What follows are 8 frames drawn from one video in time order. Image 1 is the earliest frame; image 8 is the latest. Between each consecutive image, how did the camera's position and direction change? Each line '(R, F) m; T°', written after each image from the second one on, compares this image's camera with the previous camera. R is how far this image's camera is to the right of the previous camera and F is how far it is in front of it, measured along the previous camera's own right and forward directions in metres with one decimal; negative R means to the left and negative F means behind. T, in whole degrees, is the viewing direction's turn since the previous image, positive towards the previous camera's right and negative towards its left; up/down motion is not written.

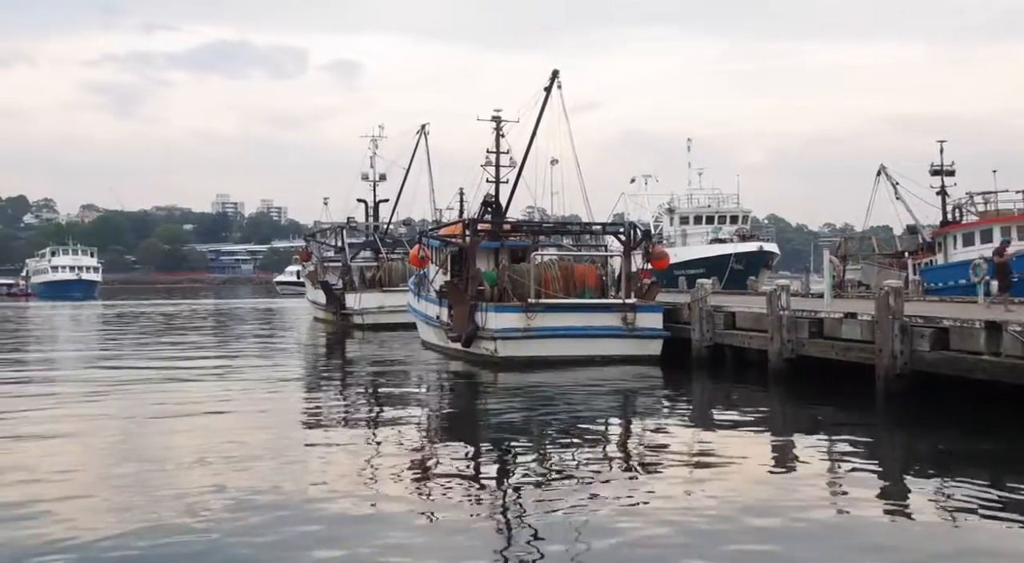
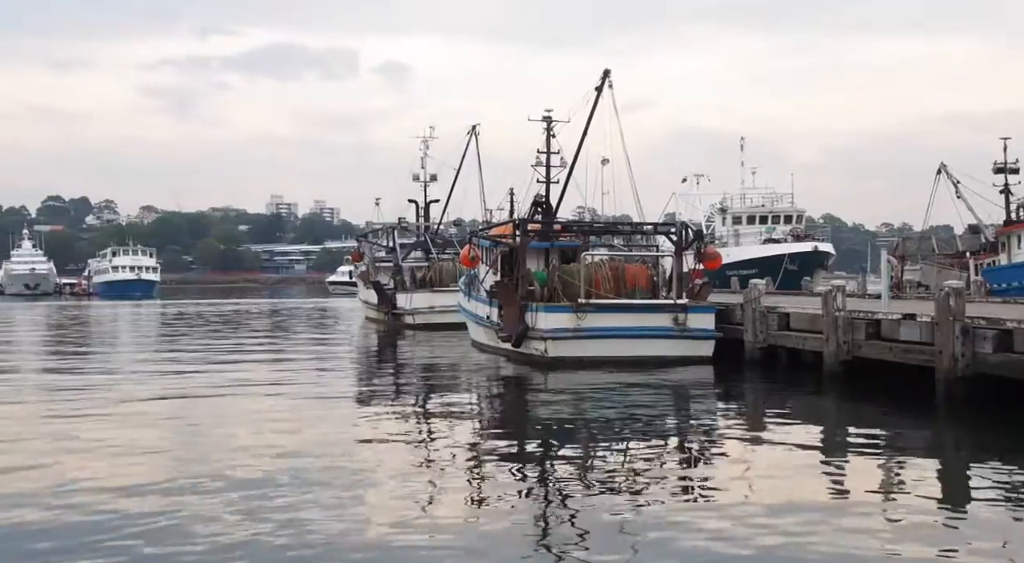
(0.0, +0.1) m; -2°
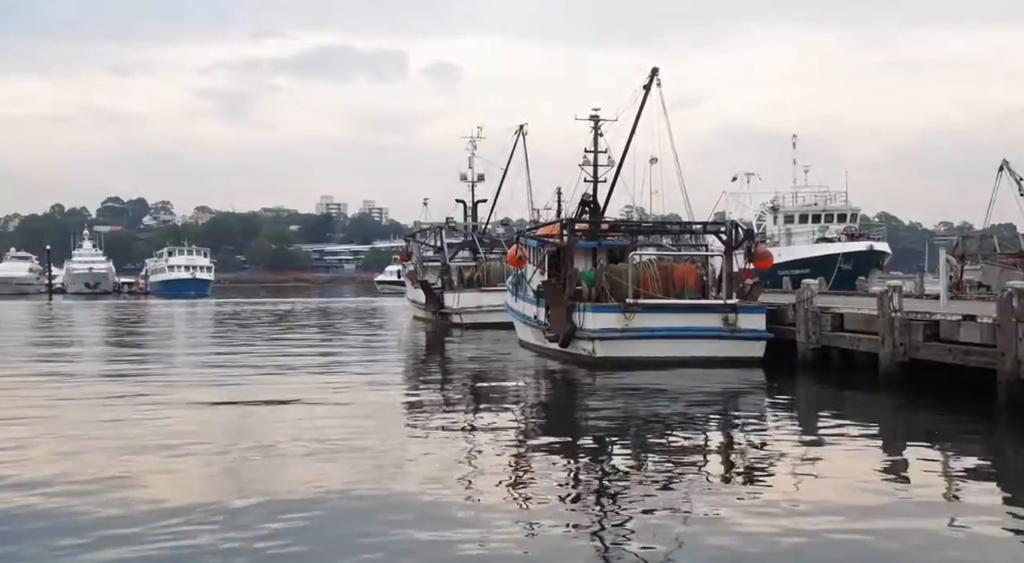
(0.0, +0.2) m; -2°
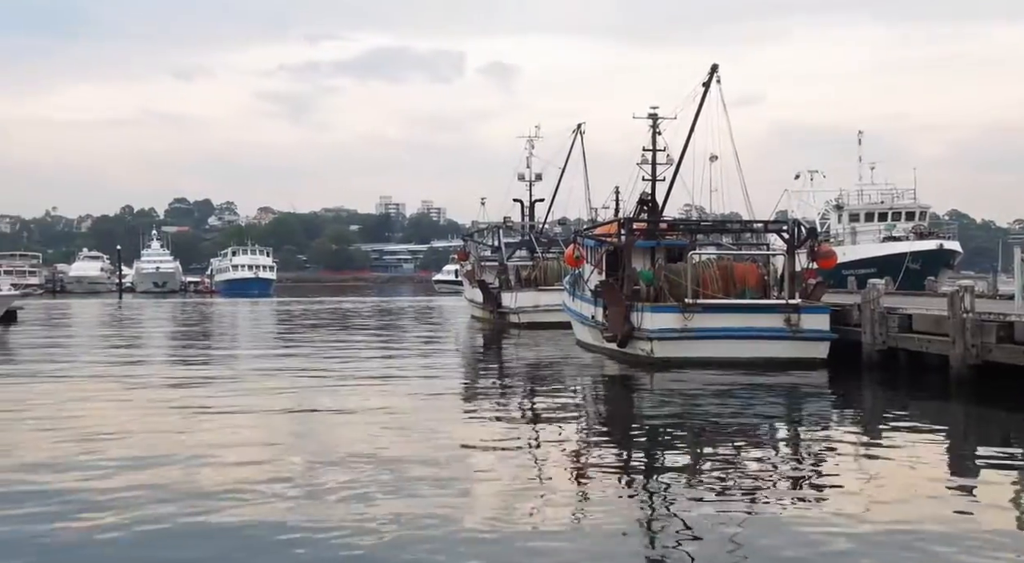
(0.0, +0.3) m; -3°
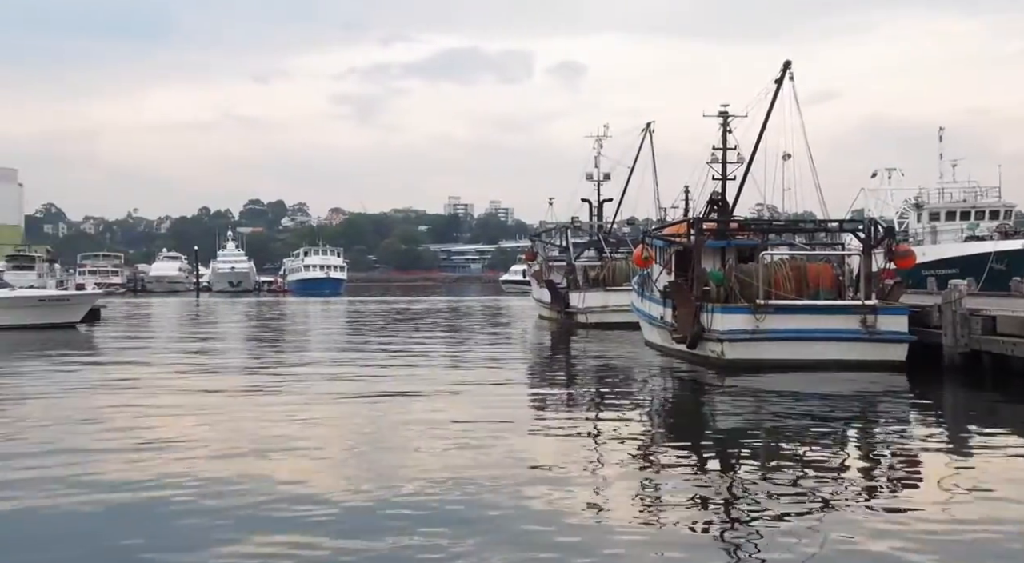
(0.0, +0.3) m; -3°
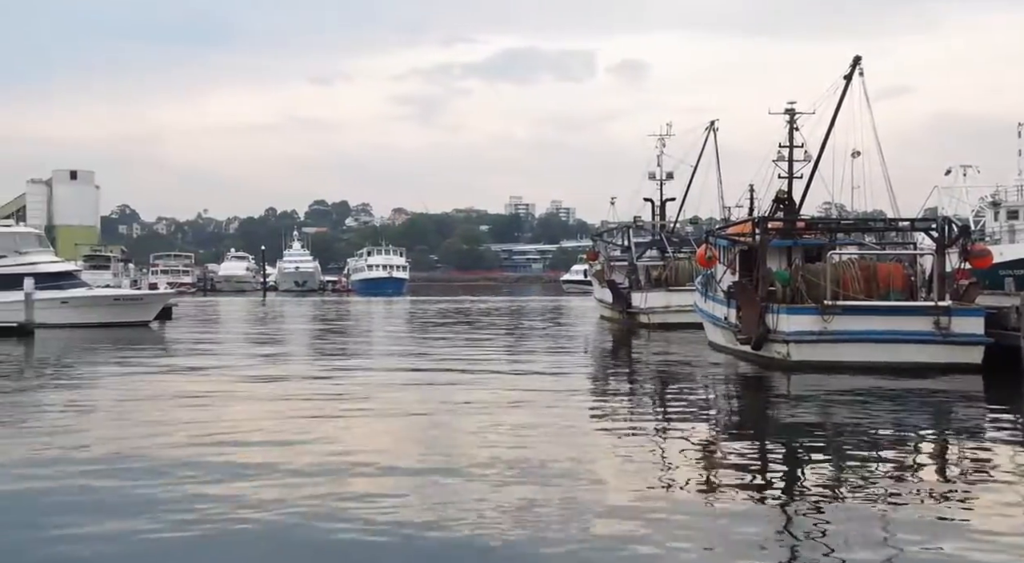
(0.0, +0.3) m; -3°
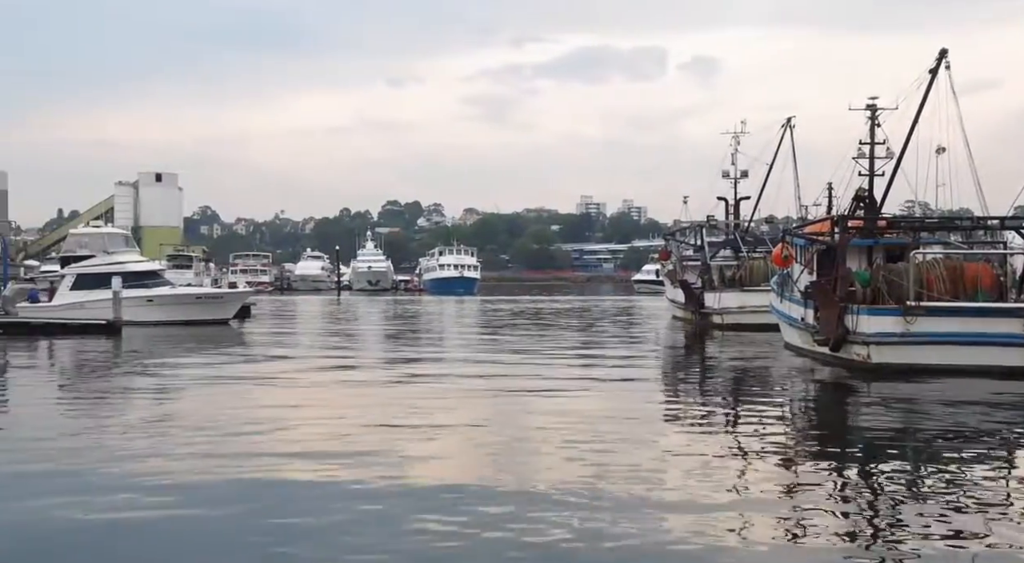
(-0.1, +0.4) m; -3°
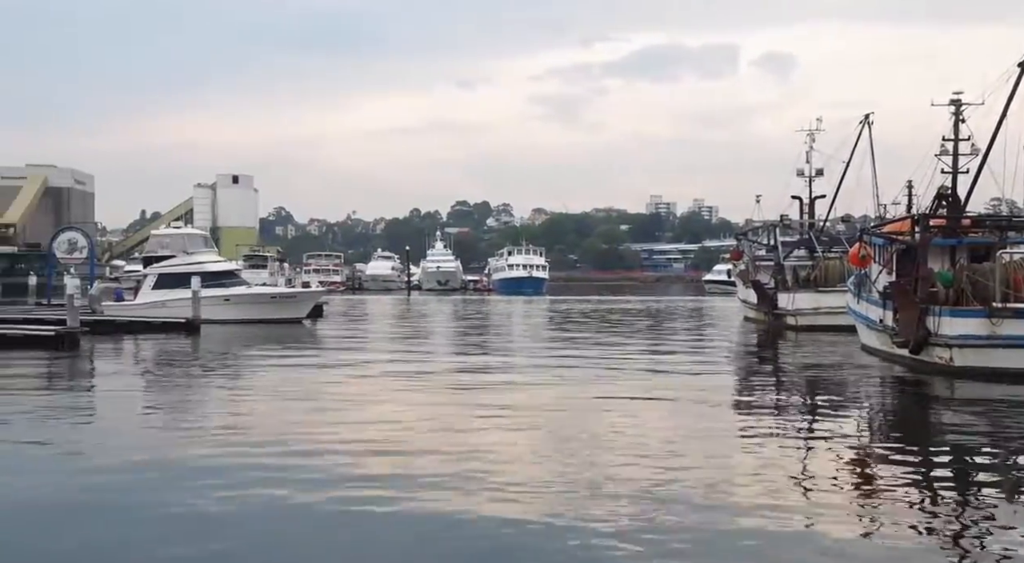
(0.0, +0.5) m; -3°
